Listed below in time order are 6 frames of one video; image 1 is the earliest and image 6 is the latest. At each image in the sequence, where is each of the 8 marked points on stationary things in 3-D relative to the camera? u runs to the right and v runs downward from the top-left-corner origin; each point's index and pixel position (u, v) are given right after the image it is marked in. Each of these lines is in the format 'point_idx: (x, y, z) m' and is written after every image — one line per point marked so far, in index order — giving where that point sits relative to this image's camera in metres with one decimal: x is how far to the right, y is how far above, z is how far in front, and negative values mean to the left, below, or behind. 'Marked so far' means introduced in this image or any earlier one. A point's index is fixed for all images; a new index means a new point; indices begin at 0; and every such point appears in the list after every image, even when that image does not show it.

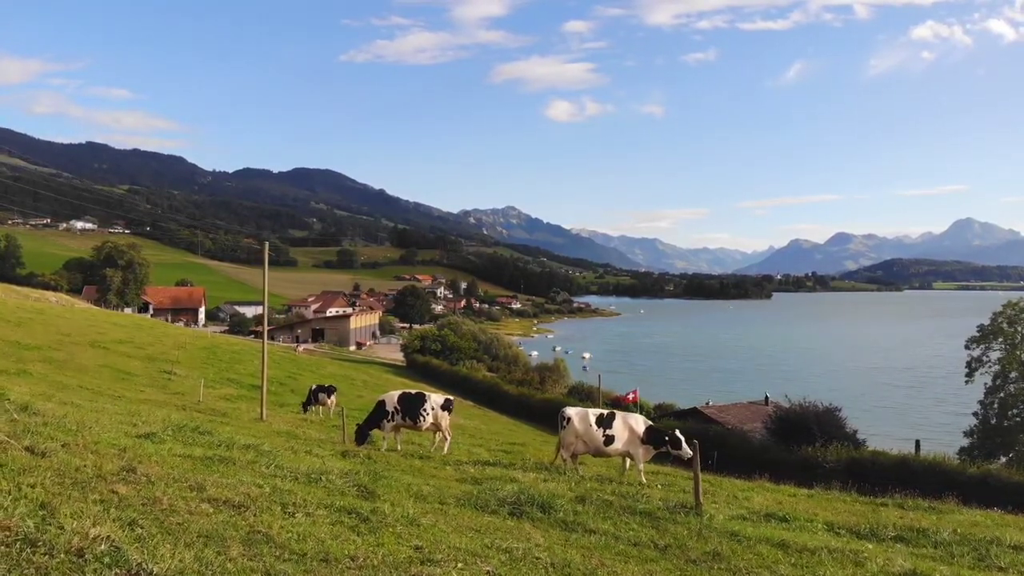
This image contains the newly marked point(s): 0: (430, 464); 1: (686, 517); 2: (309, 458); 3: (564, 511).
0: (-1.6, -3.5, +12.8) m
1: (+2.1, -2.7, +7.7) m
2: (-3.4, -3.0, +11.3) m
3: (+0.8, -2.5, +7.3) m
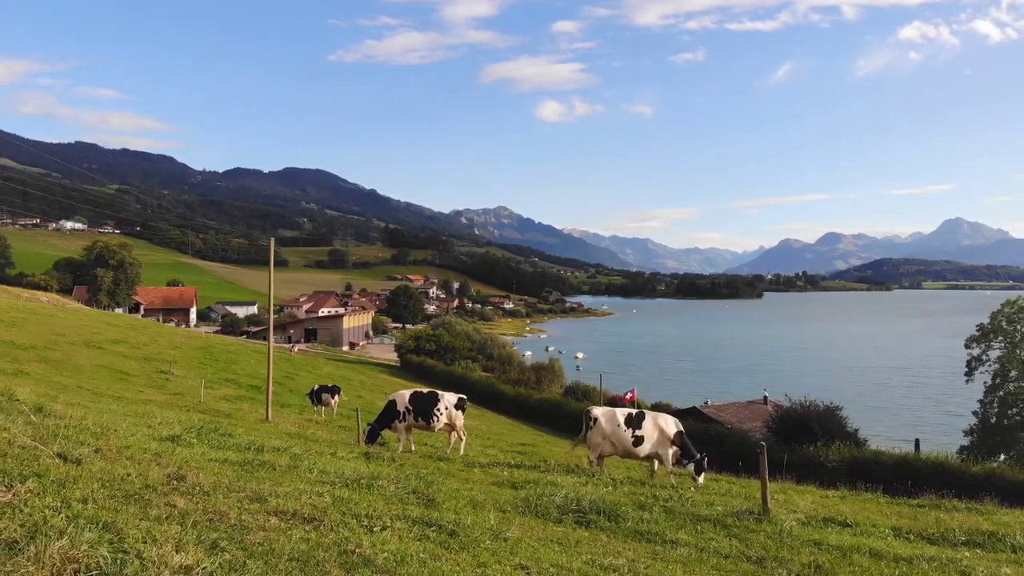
0: (-1.0, -3.4, +12.2) m
1: (+2.7, -2.6, +7.2) m
2: (-2.8, -2.9, +10.7) m
3: (+1.4, -2.4, +6.8) m
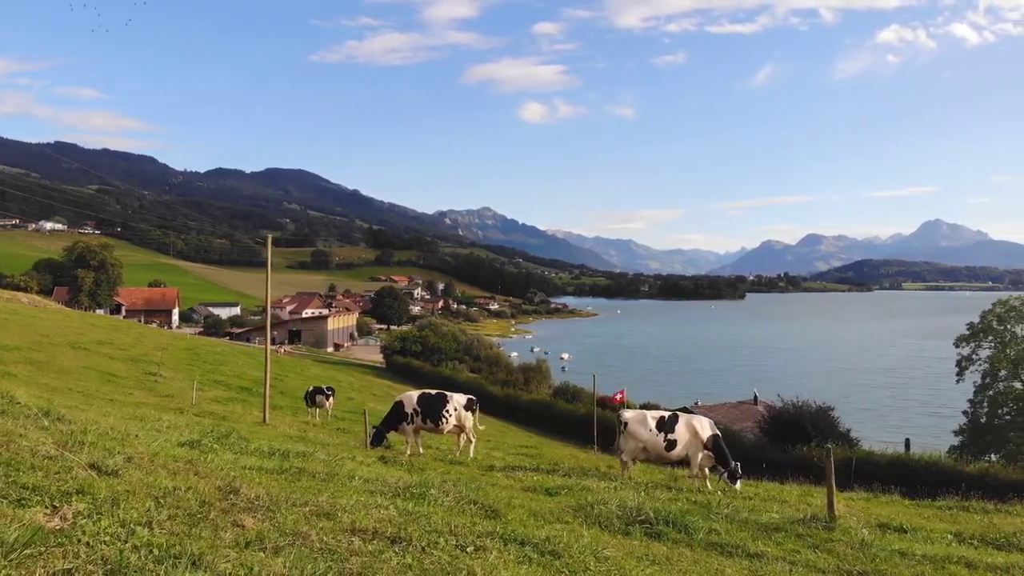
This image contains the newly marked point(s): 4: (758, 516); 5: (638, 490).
0: (-0.6, -3.3, +11.7) m
1: (+3.2, -2.5, +6.8) m
2: (-2.3, -2.8, +10.2) m
3: (+1.9, -2.3, +6.3) m
4: (+2.9, -2.7, +7.7) m
5: (+2.0, -3.2, +10.2) m
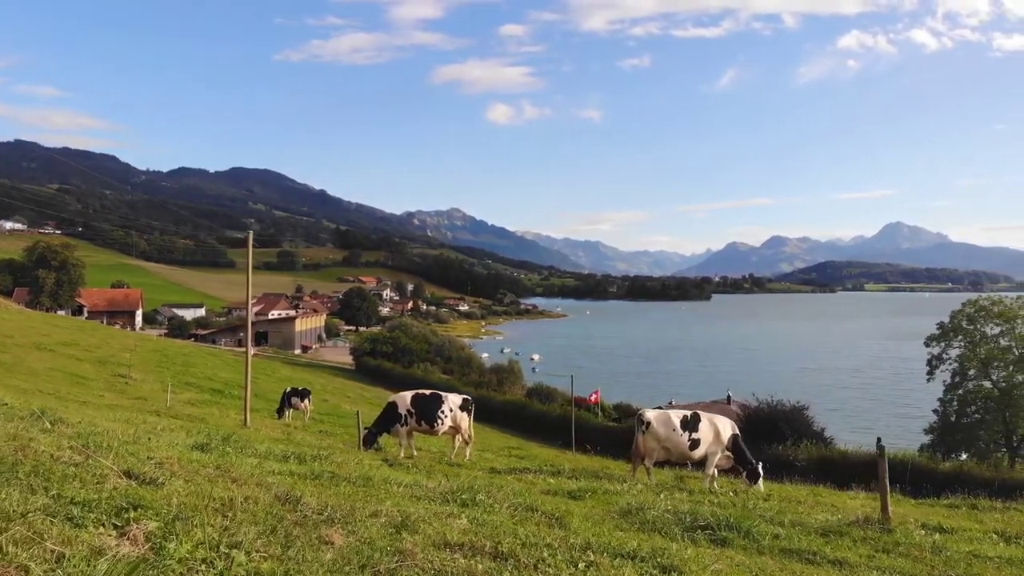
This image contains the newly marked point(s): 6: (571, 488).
0: (-0.4, -3.2, +11.2) m
1: (+3.6, -2.4, +6.4) m
2: (-2.1, -2.7, +9.6) m
3: (+2.4, -2.2, +6.0) m
4: (+3.3, -2.6, +7.3) m
5: (+2.2, -3.1, +9.8) m
6: (+0.9, -2.9, +9.5) m
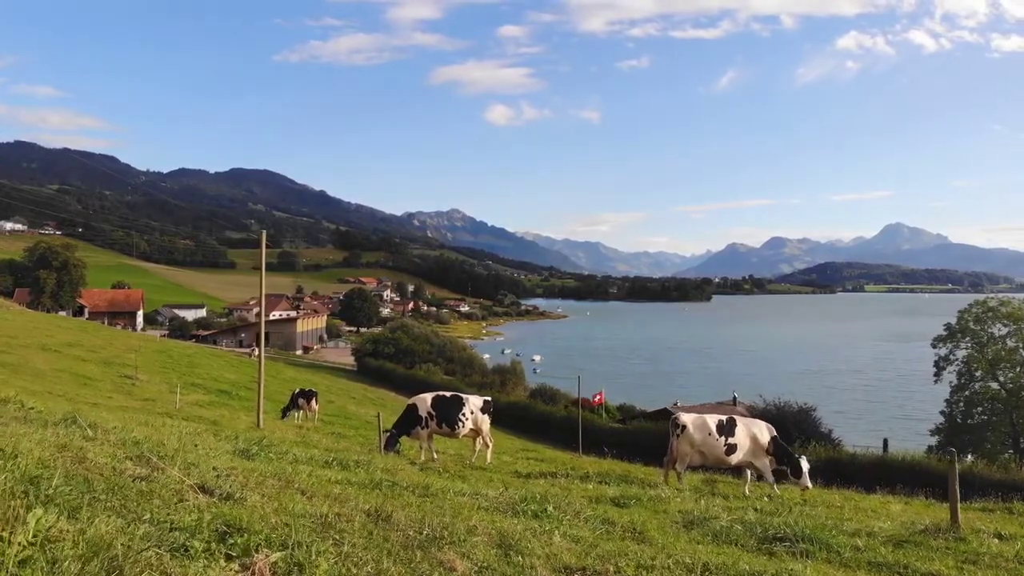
0: (+0.2, -3.2, +10.9) m
1: (+4.2, -2.4, +6.2) m
2: (-1.5, -2.7, +9.3) m
3: (+2.9, -2.2, +5.7) m
4: (+3.8, -2.6, +7.1) m
5: (+2.8, -3.1, +9.5) m
6: (+1.4, -2.9, +9.2) m
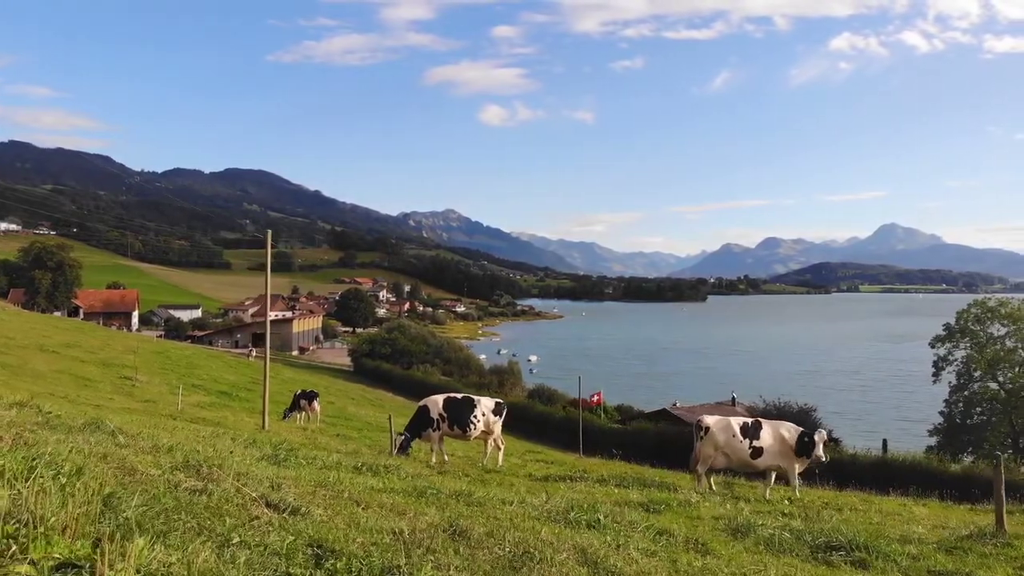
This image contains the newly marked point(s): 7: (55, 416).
0: (+0.5, -3.3, +10.8) m
1: (+4.5, -2.4, +6.0) m
2: (-1.2, -2.7, +9.2) m
3: (+3.3, -2.3, +5.5) m
4: (+4.2, -2.6, +6.9) m
5: (+3.1, -3.1, +9.4) m
6: (+1.8, -2.9, +9.0) m
7: (-6.9, -1.9, +9.7) m
